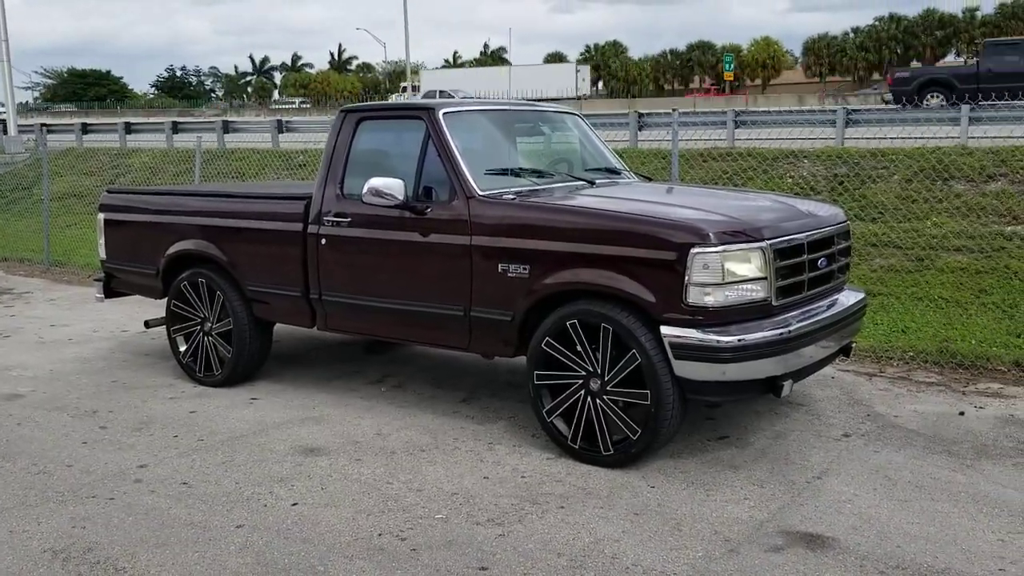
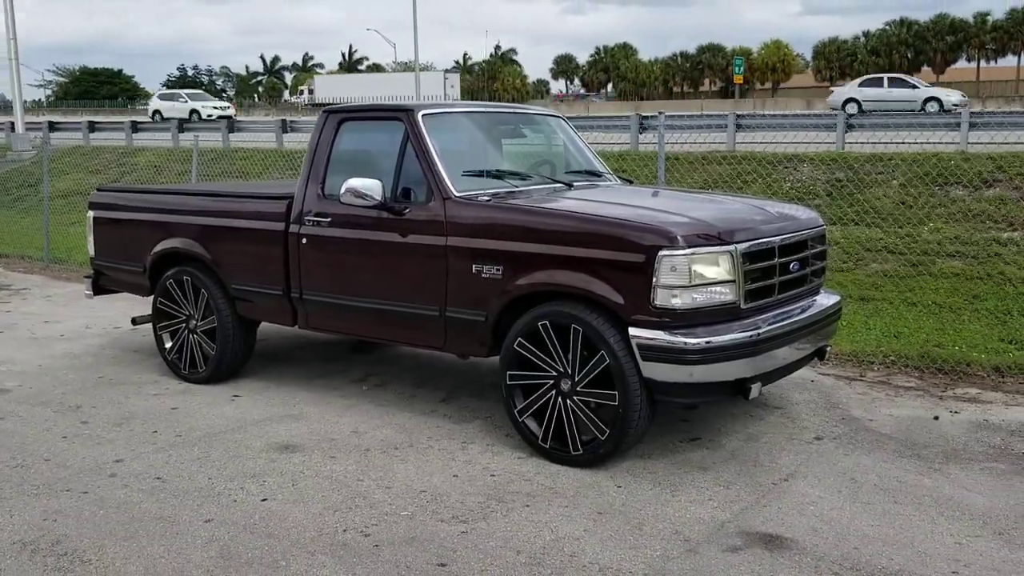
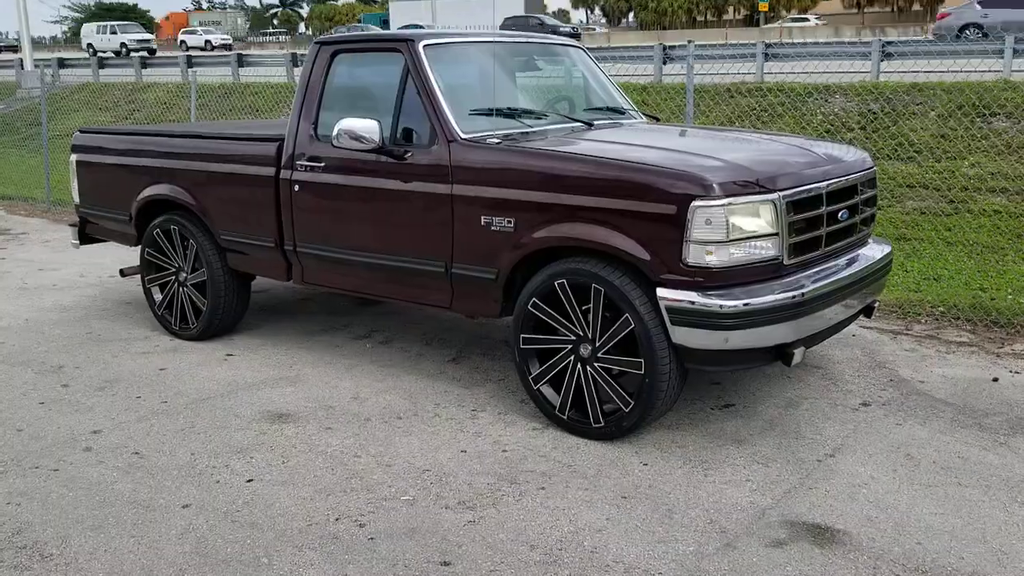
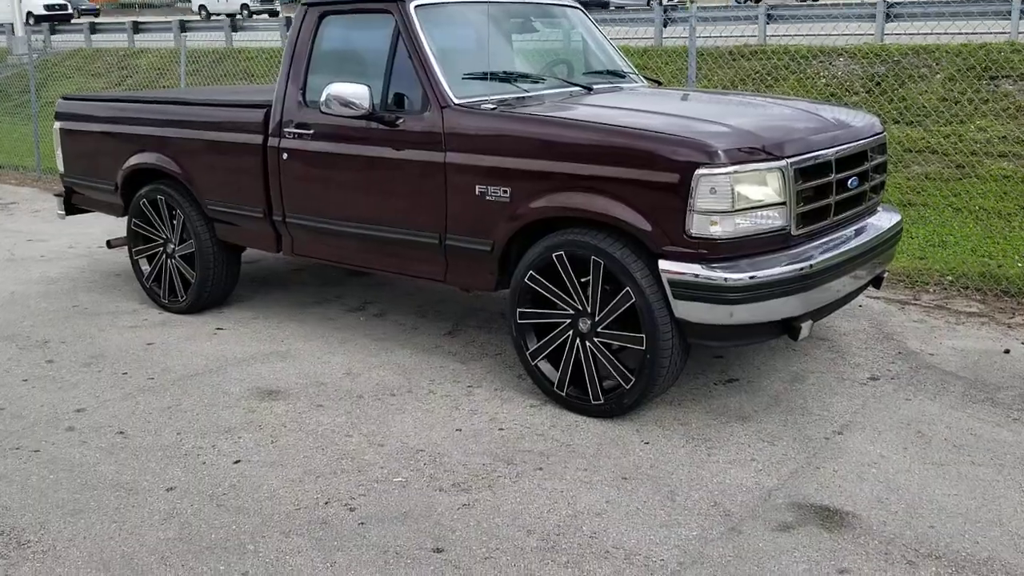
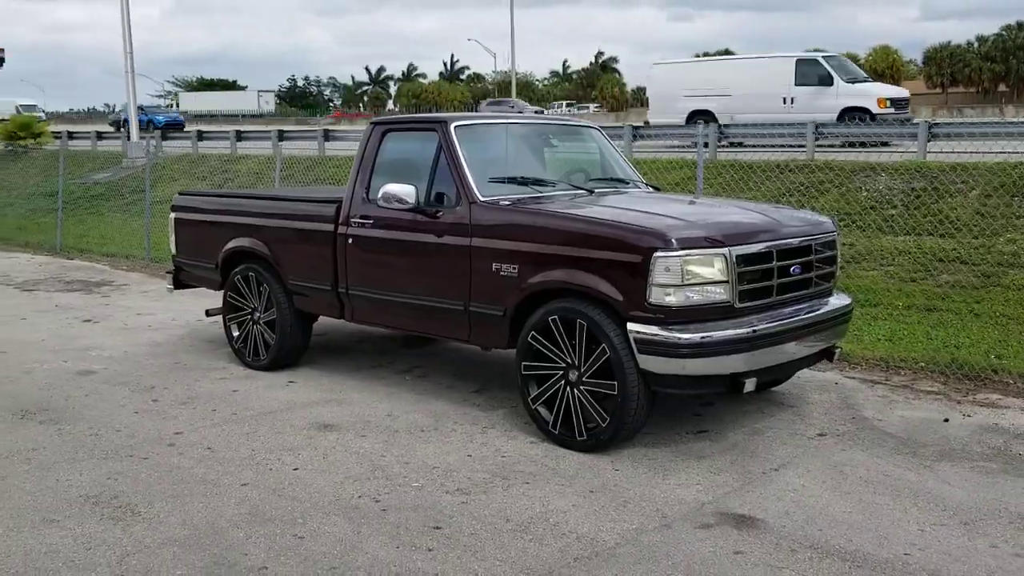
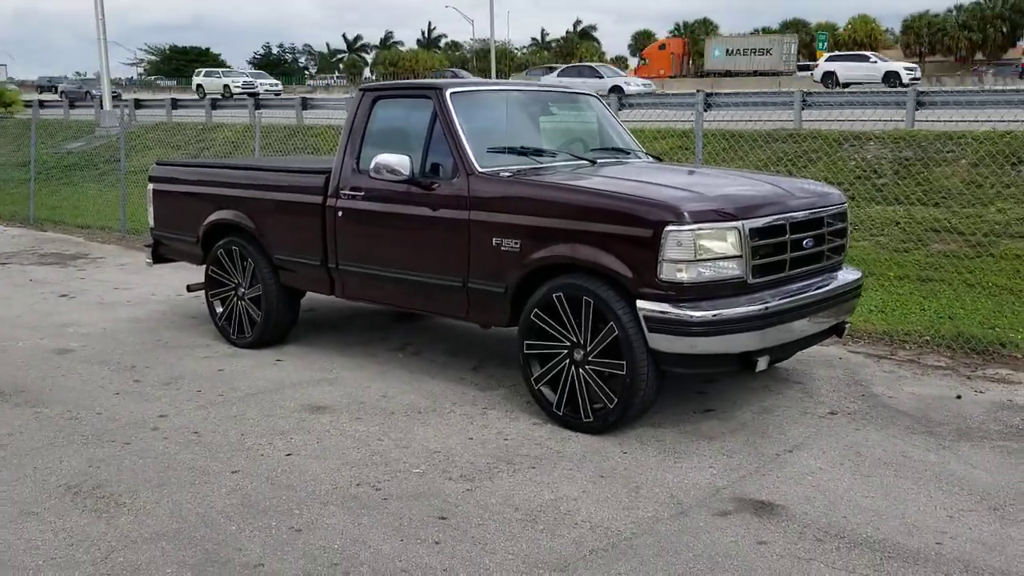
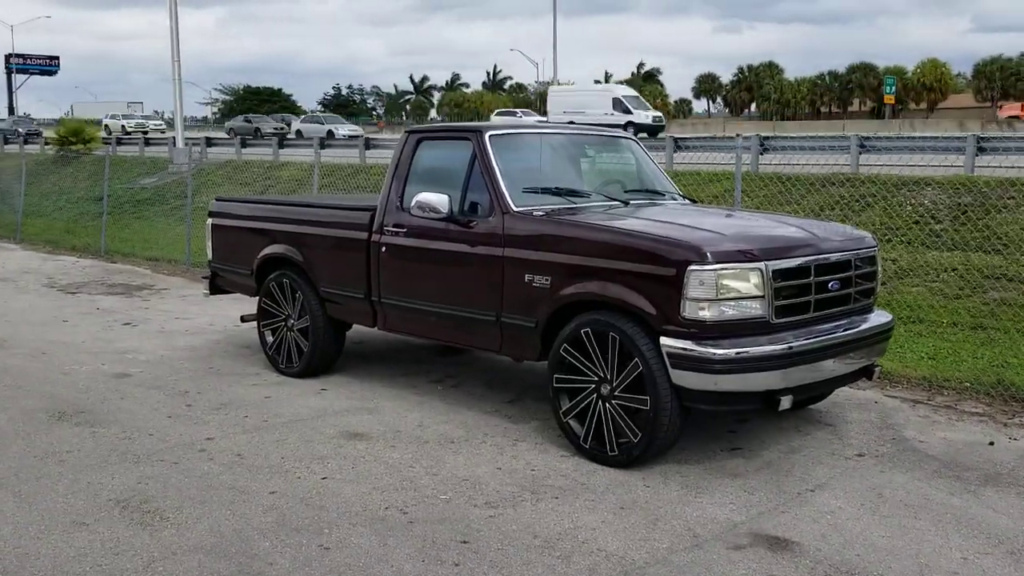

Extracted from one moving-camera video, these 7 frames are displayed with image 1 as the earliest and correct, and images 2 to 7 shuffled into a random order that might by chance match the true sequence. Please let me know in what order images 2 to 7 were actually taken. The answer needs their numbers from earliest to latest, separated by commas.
2, 5, 7, 6, 3, 4
